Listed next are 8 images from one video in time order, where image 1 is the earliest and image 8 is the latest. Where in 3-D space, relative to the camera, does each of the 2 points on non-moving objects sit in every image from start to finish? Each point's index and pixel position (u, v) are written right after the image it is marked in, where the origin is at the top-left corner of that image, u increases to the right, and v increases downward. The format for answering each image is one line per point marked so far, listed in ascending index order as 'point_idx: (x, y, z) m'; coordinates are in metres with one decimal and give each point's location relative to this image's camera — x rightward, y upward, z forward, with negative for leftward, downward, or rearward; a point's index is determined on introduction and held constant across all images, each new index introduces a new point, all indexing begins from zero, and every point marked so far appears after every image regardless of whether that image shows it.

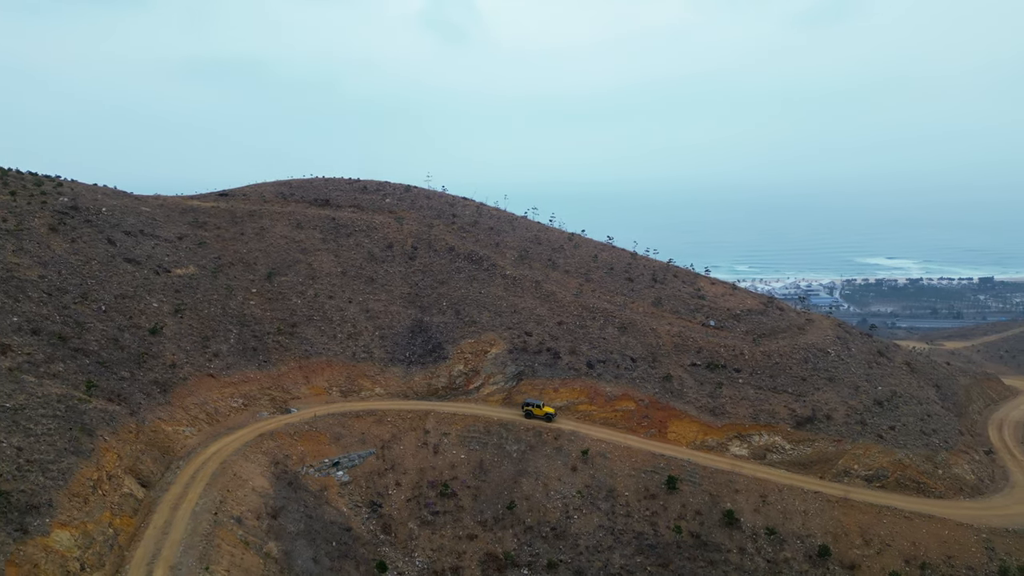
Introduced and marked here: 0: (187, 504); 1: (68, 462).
0: (-8.8, -5.8, +19.8) m
1: (-10.7, -4.2, +17.7) m
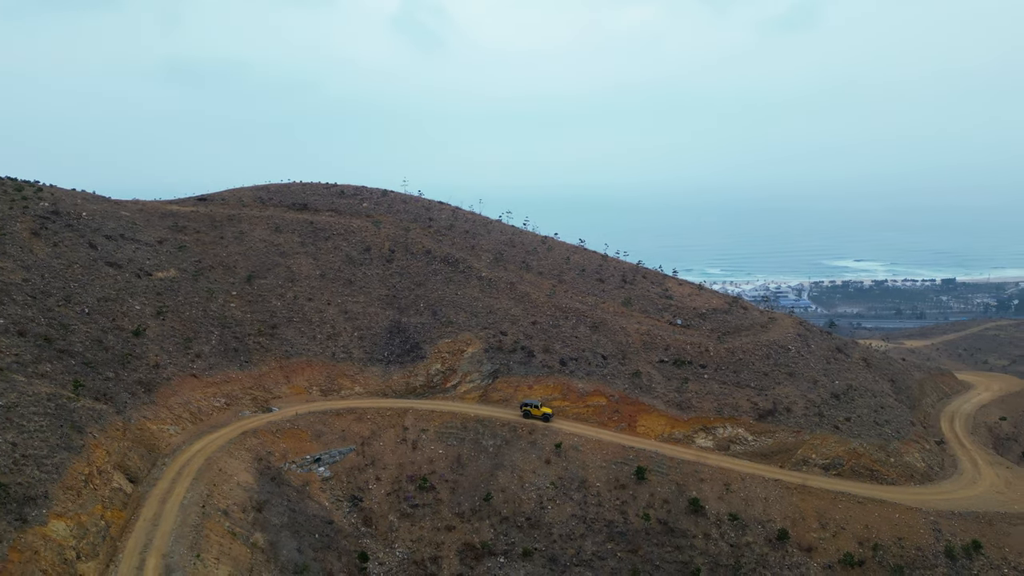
0: (-9.4, -5.9, +20.5) m
1: (-11.3, -4.2, +18.4) m
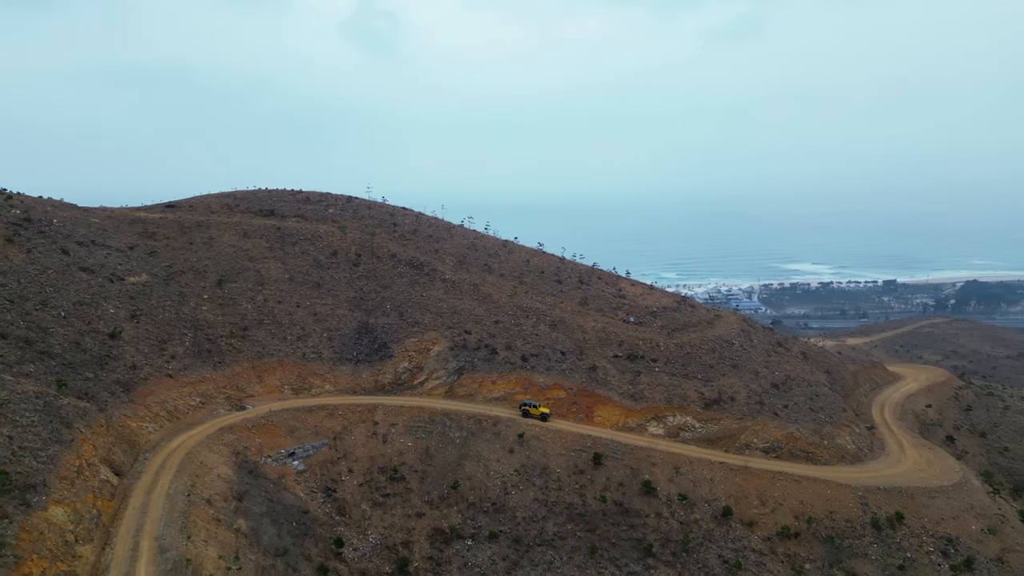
0: (-10.4, -5.9, +21.7) m
1: (-12.2, -4.3, +19.4) m
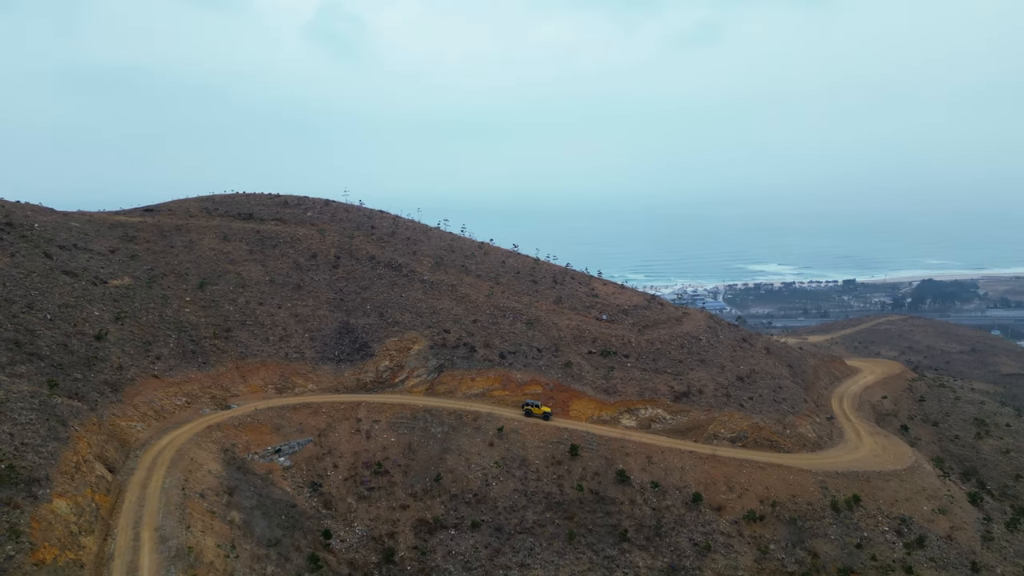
0: (-10.9, -6.0, +22.4) m
1: (-12.6, -4.3, +20.1) m
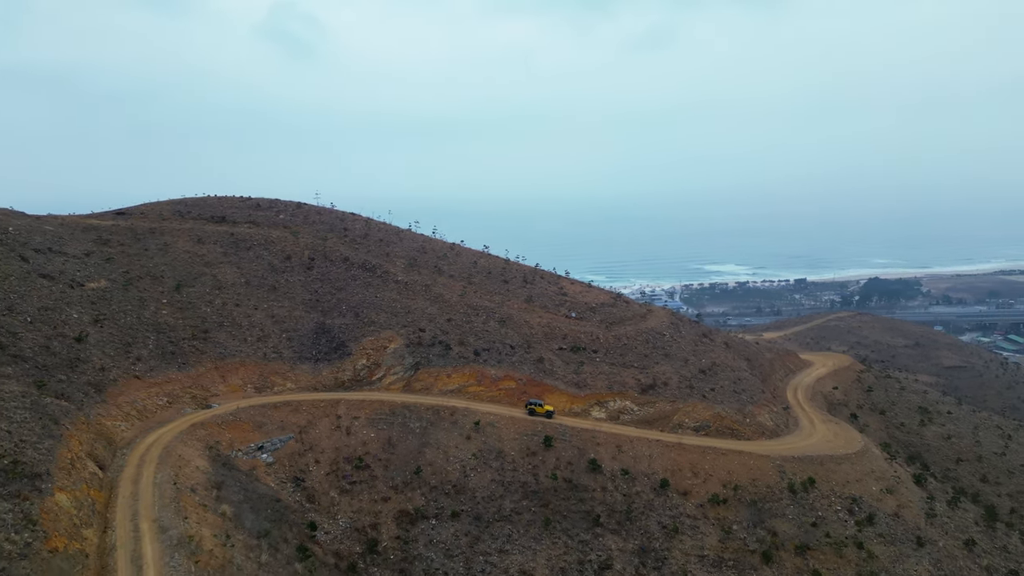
0: (-11.5, -6.0, +23.0) m
1: (-13.1, -4.4, +20.6) m
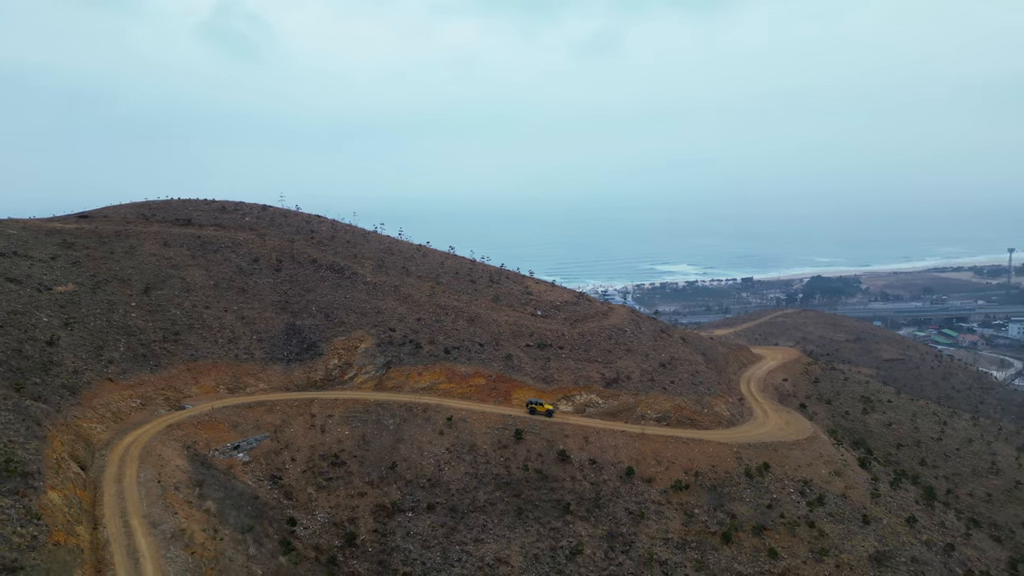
0: (-12.2, -6.1, +23.4) m
1: (-13.6, -4.5, +20.9) m
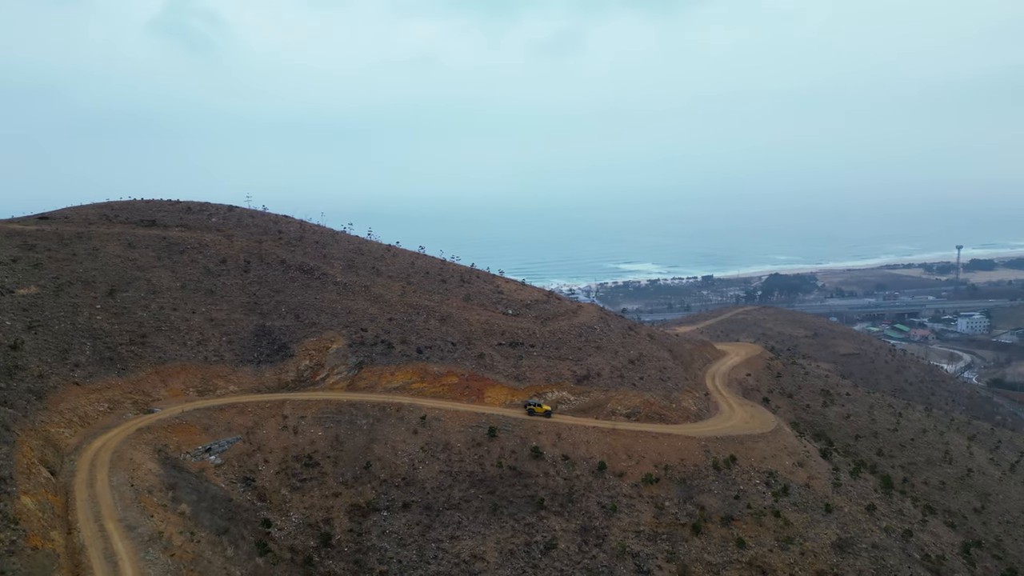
0: (-12.9, -6.1, +23.1) m
1: (-14.2, -4.5, +20.5) m
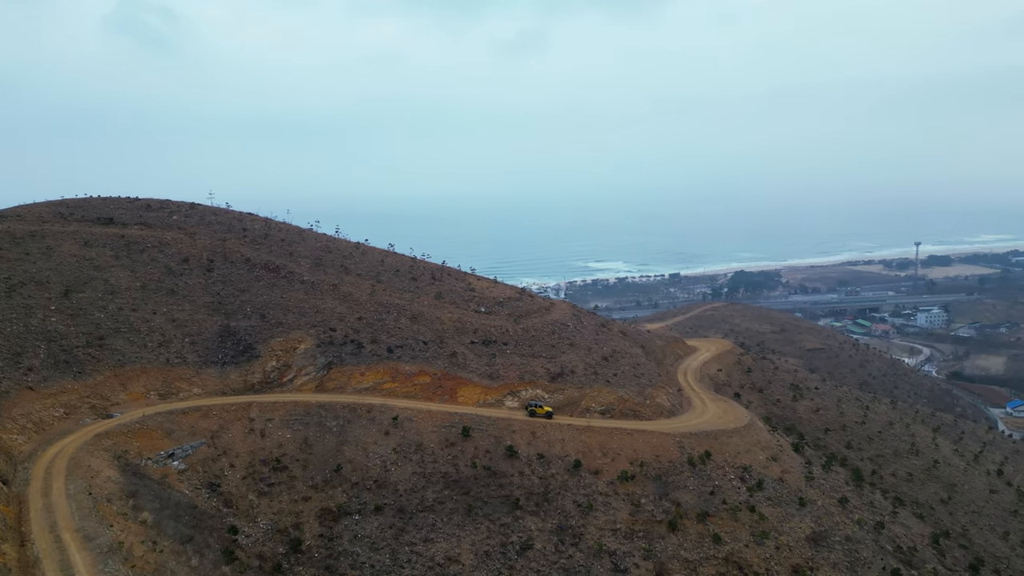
0: (-13.6, -6.1, +22.0) m
1: (-14.8, -4.5, +19.3) m
